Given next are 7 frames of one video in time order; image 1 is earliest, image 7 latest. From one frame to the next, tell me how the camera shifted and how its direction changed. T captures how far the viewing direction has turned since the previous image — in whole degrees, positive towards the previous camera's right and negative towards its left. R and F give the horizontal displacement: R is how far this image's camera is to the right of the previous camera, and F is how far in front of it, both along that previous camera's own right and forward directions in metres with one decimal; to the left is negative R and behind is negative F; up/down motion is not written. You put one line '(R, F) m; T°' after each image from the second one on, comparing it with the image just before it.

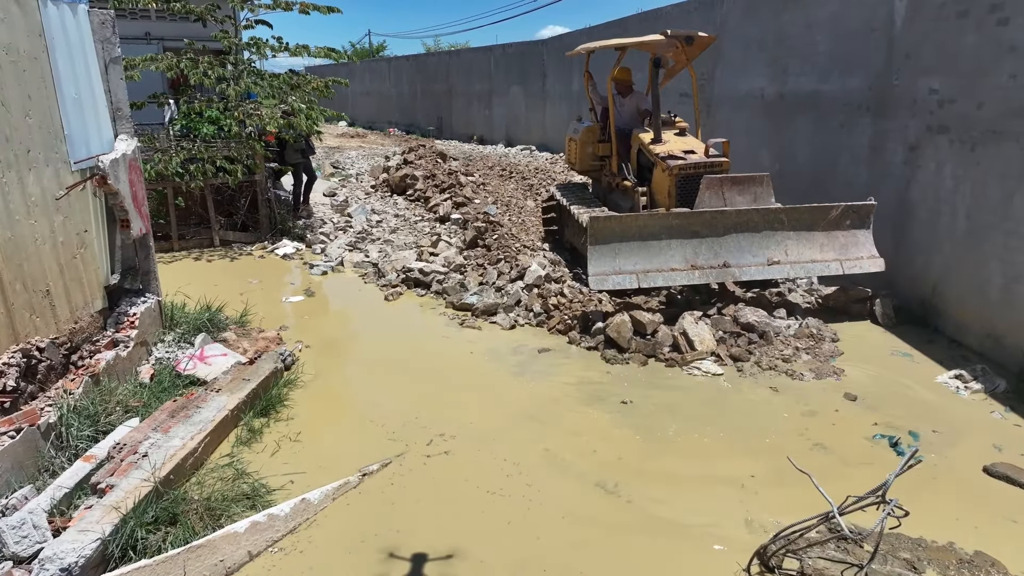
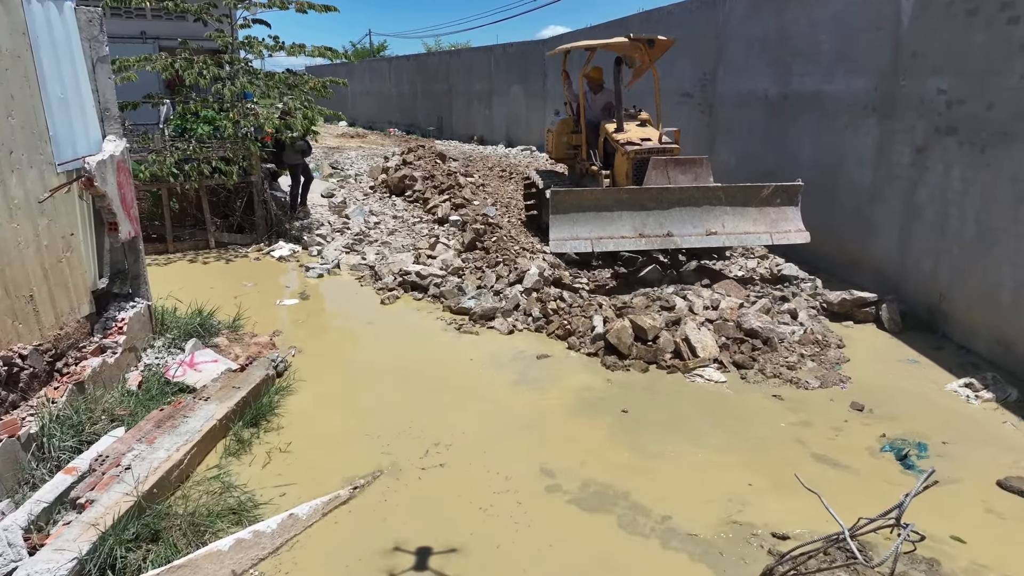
(0.0, +0.1) m; 0°
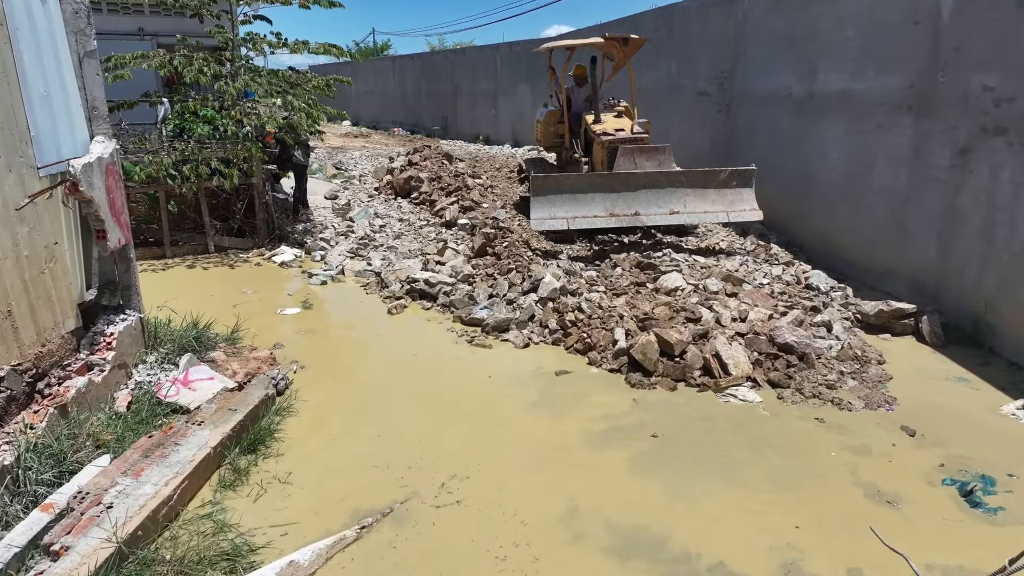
(-0.1, +0.3) m; 0°
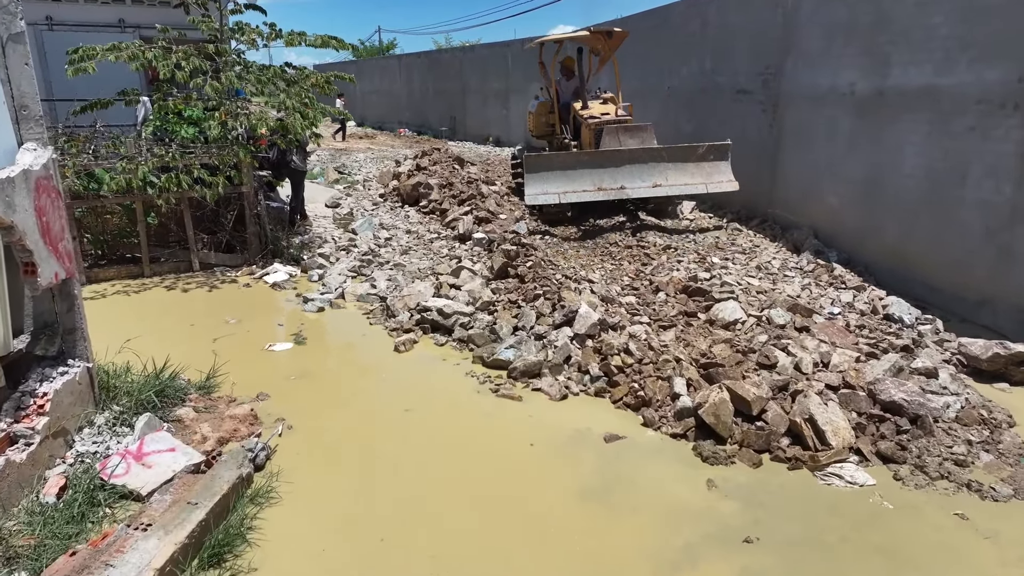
(-0.2, +0.9) m; 0°
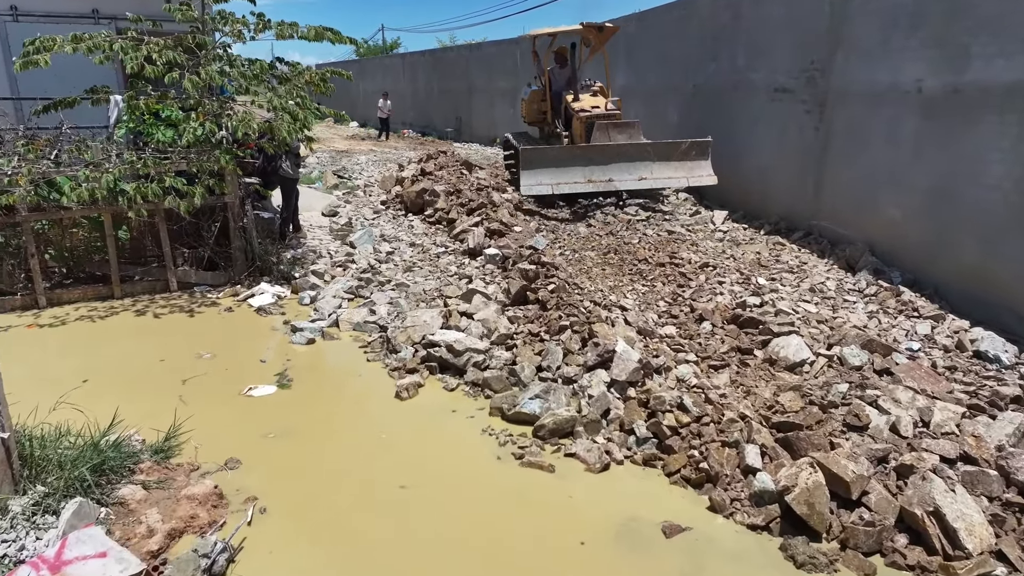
(-0.1, +0.8) m; 0°
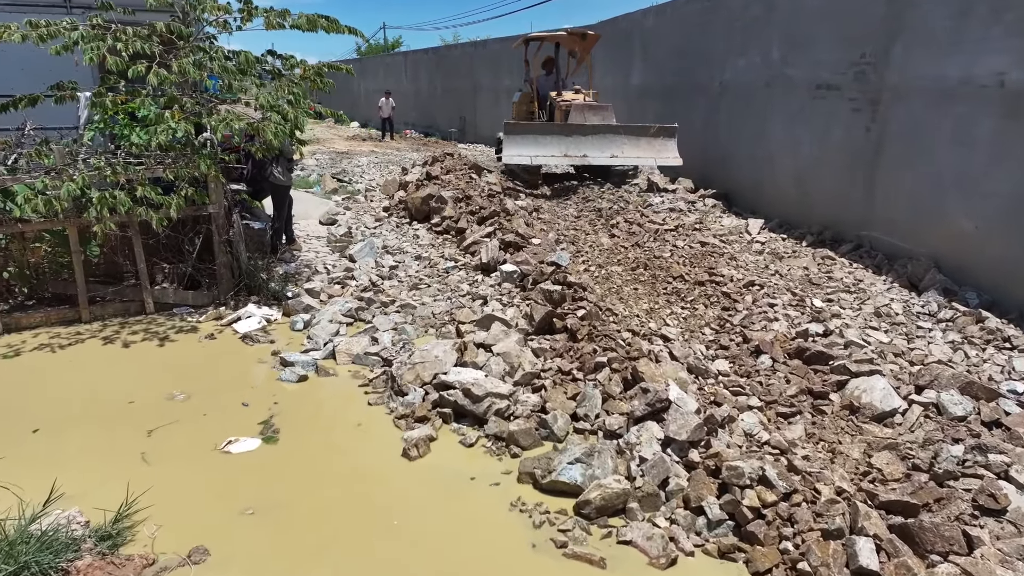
(-0.2, +0.7) m; 0°
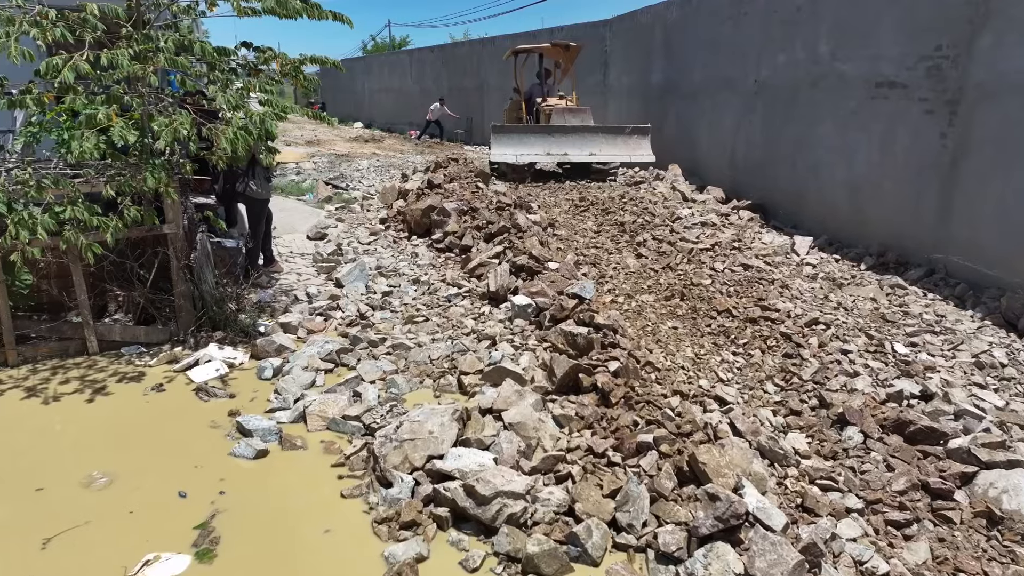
(-0.1, +1.0) m; -1°
